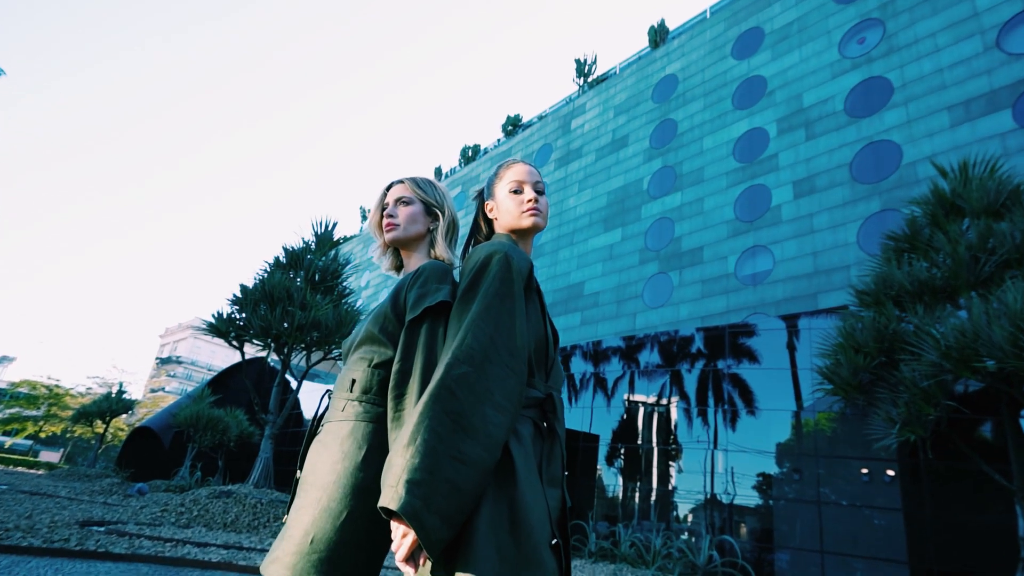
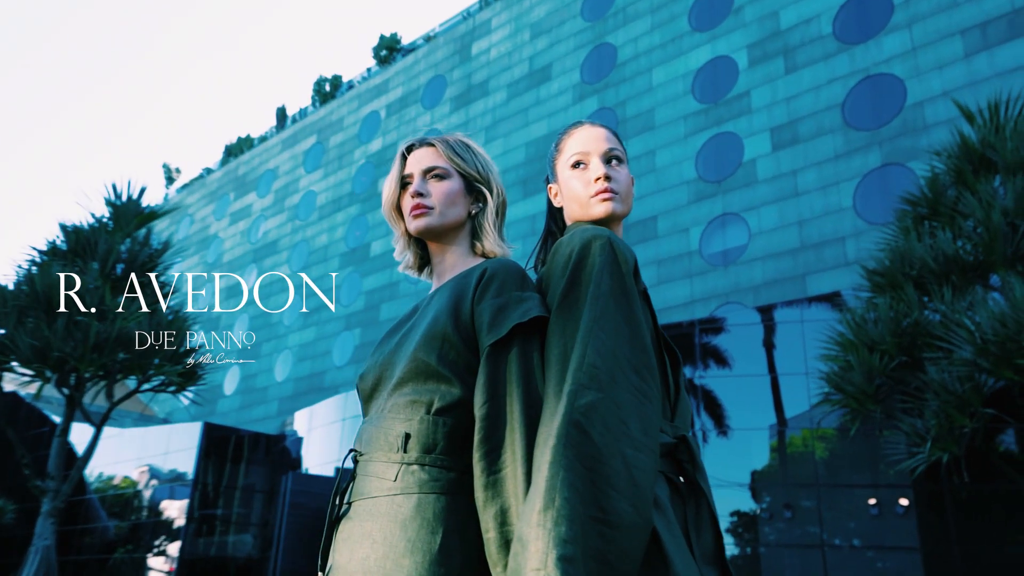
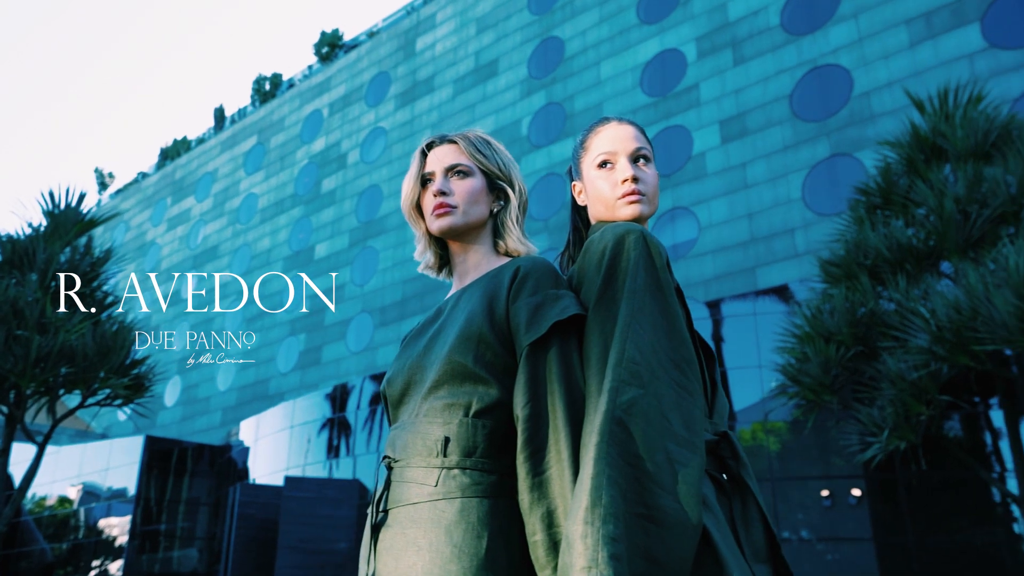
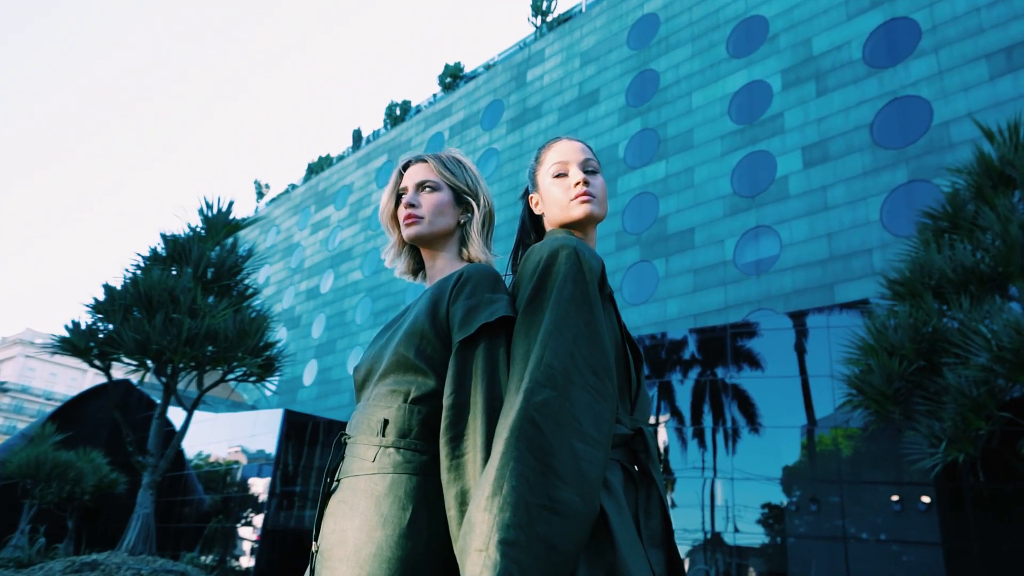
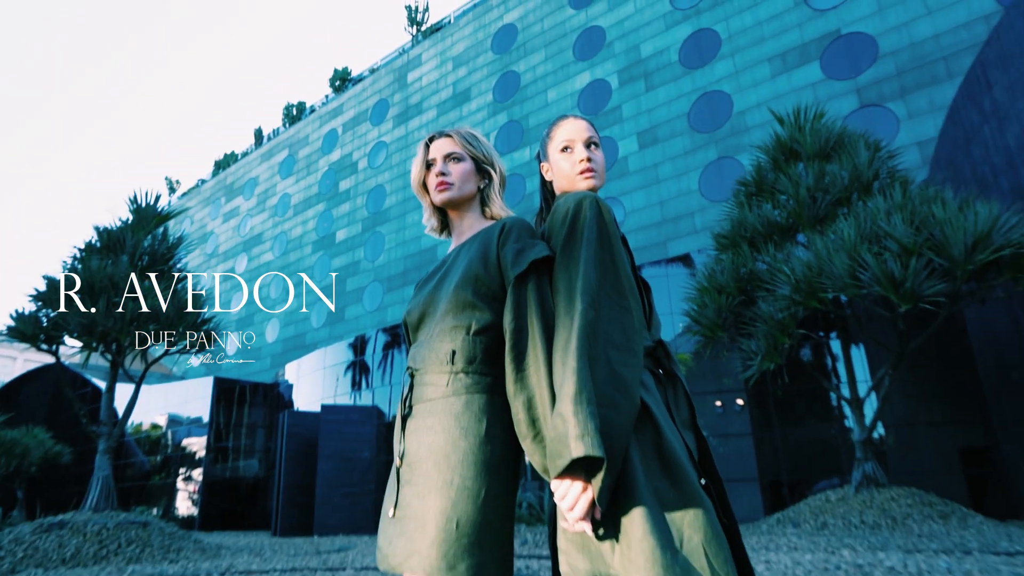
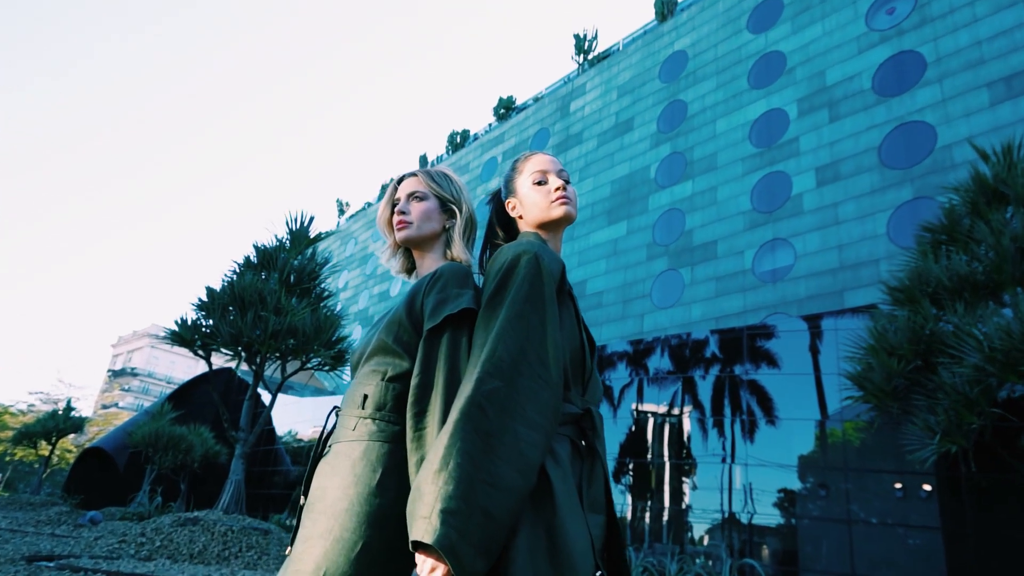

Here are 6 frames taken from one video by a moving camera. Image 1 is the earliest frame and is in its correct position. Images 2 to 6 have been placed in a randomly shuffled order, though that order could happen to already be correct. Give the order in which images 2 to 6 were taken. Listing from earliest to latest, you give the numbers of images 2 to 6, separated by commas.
6, 4, 2, 3, 5
